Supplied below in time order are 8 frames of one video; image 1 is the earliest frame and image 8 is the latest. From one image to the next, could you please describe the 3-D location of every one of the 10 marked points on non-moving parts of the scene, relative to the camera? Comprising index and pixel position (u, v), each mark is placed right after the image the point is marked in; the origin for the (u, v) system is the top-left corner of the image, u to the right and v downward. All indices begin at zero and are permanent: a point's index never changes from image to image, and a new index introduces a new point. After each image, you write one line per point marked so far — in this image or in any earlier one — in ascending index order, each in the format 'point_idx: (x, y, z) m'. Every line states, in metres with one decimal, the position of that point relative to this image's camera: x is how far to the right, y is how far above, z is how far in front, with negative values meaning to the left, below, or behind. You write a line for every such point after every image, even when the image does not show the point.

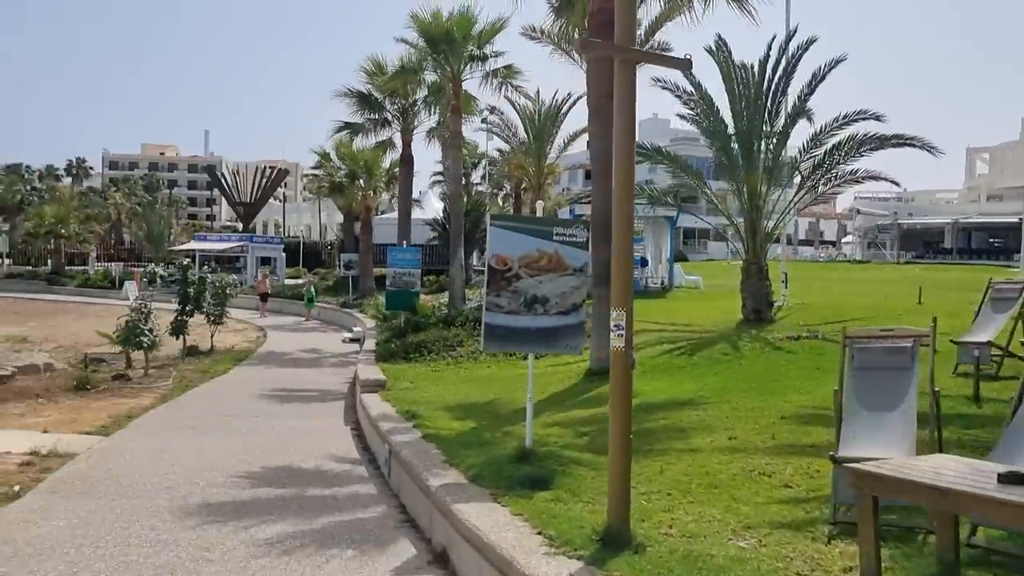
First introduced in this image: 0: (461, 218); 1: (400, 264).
0: (-1.0, +1.5, +19.8) m
1: (-2.3, +0.5, +19.9) m
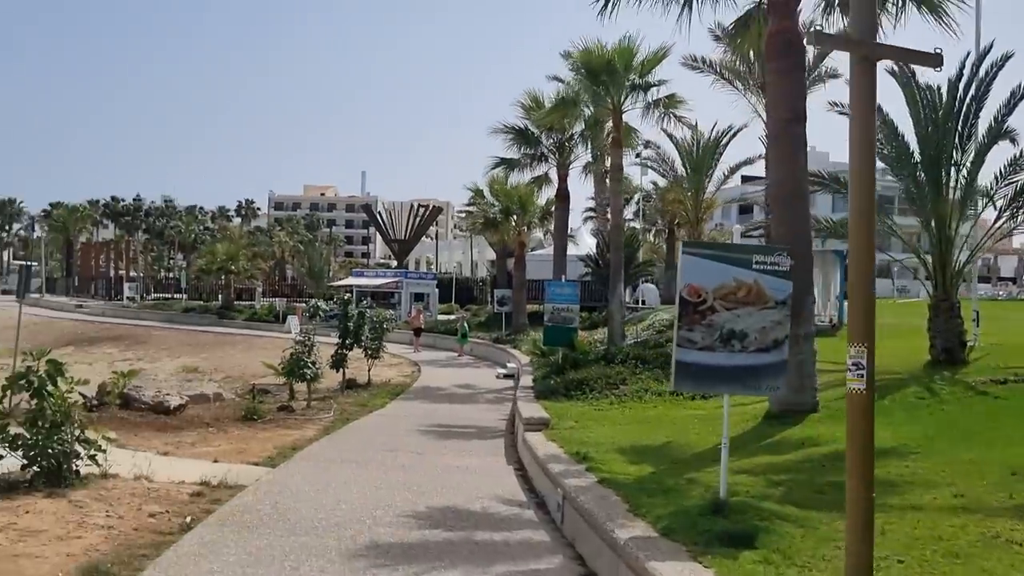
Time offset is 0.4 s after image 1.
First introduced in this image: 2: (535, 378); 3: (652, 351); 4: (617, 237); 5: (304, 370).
0: (+2.2, +0.7, +19.2) m
1: (+1.0, -0.2, +19.5) m
2: (+0.4, -1.8, +18.6) m
3: (+2.8, -1.3, +19.5) m
4: (+2.1, +1.0, +19.2) m
5: (-4.1, -1.6, +18.9) m
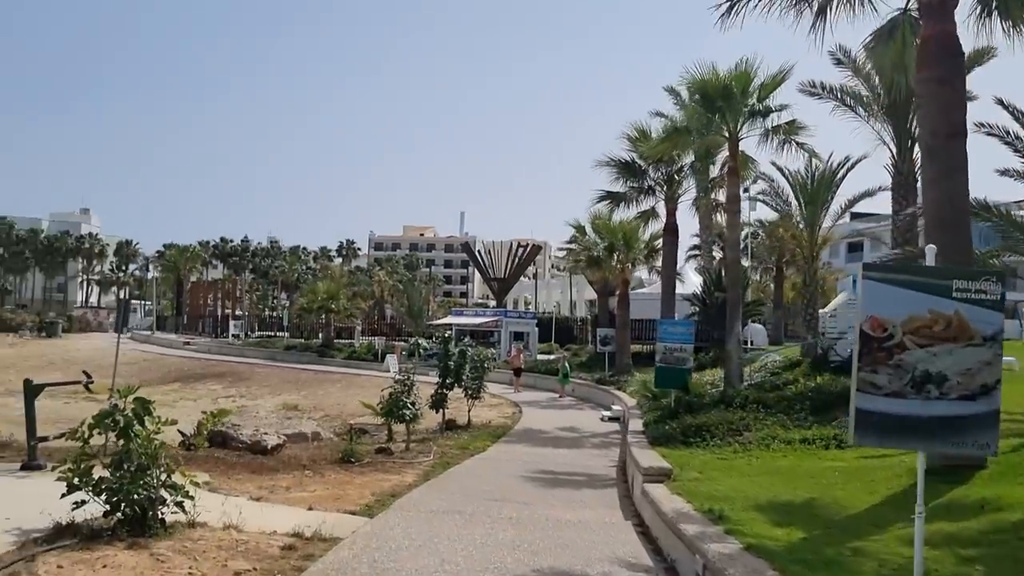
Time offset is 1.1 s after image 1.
0: (+4.3, 0.0, +18.0) m
1: (+3.1, -0.9, +18.4) m
2: (+2.4, -2.5, +17.5) m
3: (+4.9, -2.0, +18.1) m
4: (+4.2, +0.3, +18.0) m
5: (-2.1, -2.3, +18.2) m
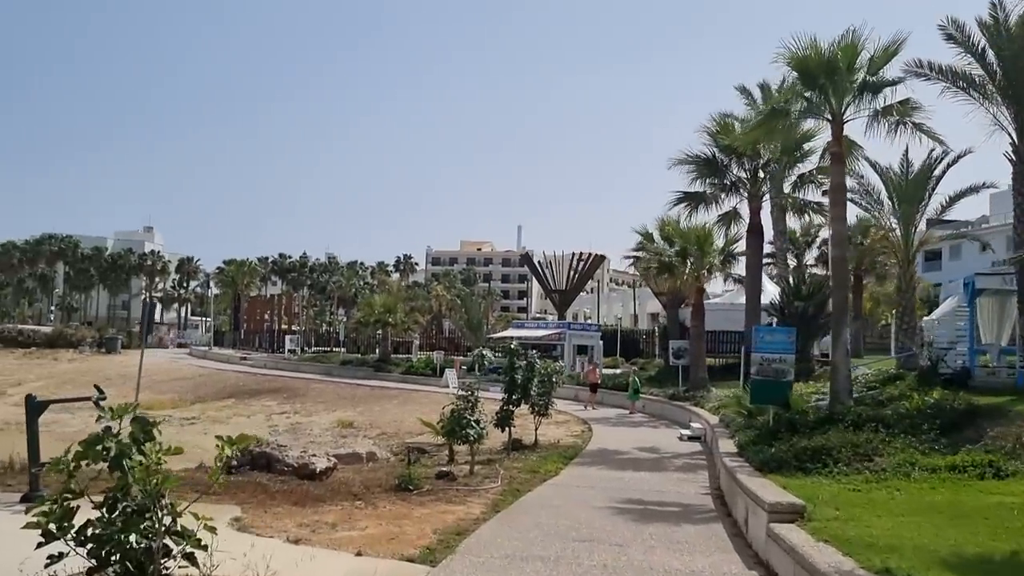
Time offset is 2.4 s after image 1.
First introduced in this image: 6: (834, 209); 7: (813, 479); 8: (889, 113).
0: (+5.5, 0.0, +15.8) m
1: (+4.3, -1.0, +16.2) m
2: (+3.6, -2.5, +15.4) m
3: (+6.2, -2.1, +15.8) m
4: (+5.5, +0.3, +15.8) m
5: (-0.8, -2.4, +16.3) m
6: (+5.4, +1.3, +15.9) m
7: (+3.4, -2.1, +10.7) m
8: (+6.2, +2.9, +15.8) m
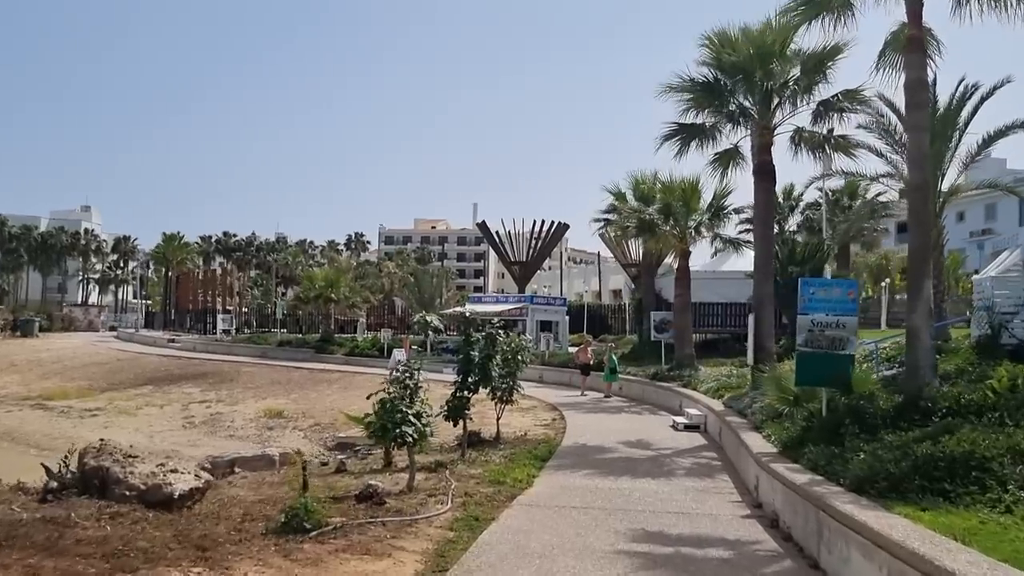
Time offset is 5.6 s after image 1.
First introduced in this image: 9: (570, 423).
0: (+5.0, +0.7, +11.4) m
1: (+3.8, -0.2, +11.8) m
2: (+3.1, -1.8, +10.9) m
3: (+5.7, -1.3, +11.5) m
4: (+4.9, +1.0, +11.4) m
5: (-1.3, -1.7, +11.7) m
6: (+4.8, +2.1, +11.5) m
7: (+3.1, -1.5, +6.2) m
8: (+5.6, +3.7, +11.4) m
9: (+1.2, -2.8, +19.6) m
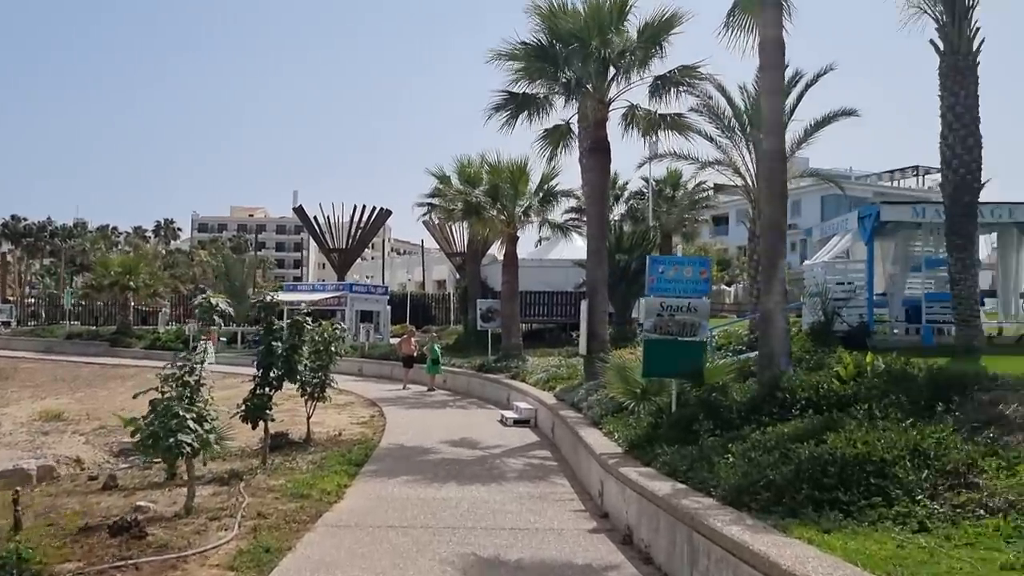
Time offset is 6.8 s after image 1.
0: (+3.0, +1.0, +10.4) m
1: (+1.7, 0.0, +10.6) m
2: (+1.2, -1.5, +9.6) m
3: (+3.6, -1.1, +10.7) m
4: (+2.9, +1.2, +10.4) m
5: (-3.3, -1.5, +9.6) m
6: (+2.8, +2.3, +10.5) m
7: (+2.1, -1.3, +5.0) m
8: (+3.6, +3.9, +10.5) m
9: (-2.3, -2.5, +17.8) m
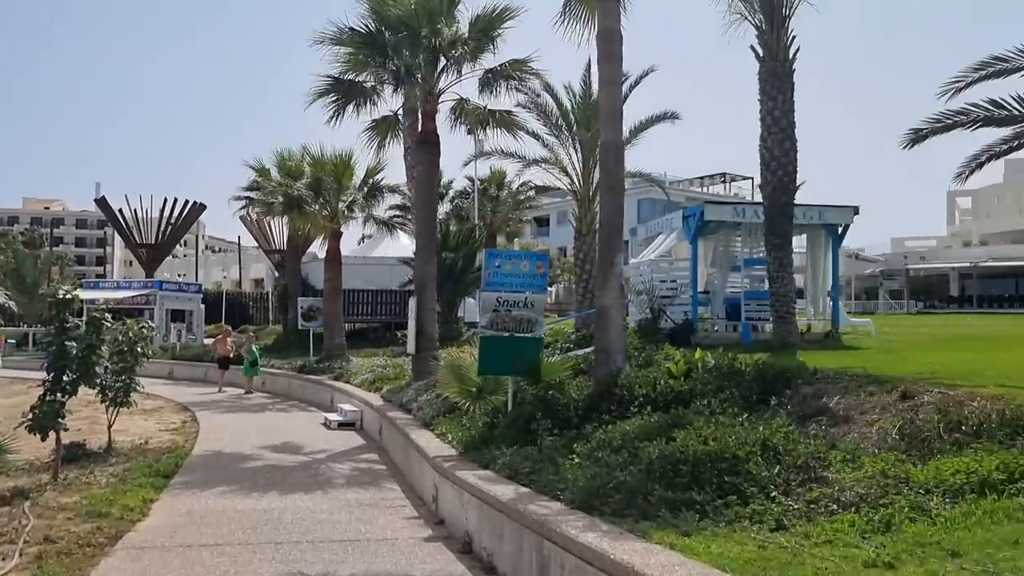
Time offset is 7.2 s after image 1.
0: (+1.2, +1.0, +10.3) m
1: (-0.1, 0.0, +10.2) m
2: (-0.4, -1.5, +9.2) m
3: (+1.7, -1.0, +10.6) m
4: (+1.1, +1.3, +10.3) m
5: (-4.8, -1.4, +8.3) m
6: (+1.0, +2.4, +10.3) m
7: (+1.3, -1.3, +4.8) m
8: (+1.8, +3.9, +10.5) m
9: (-5.3, -2.4, +16.6) m
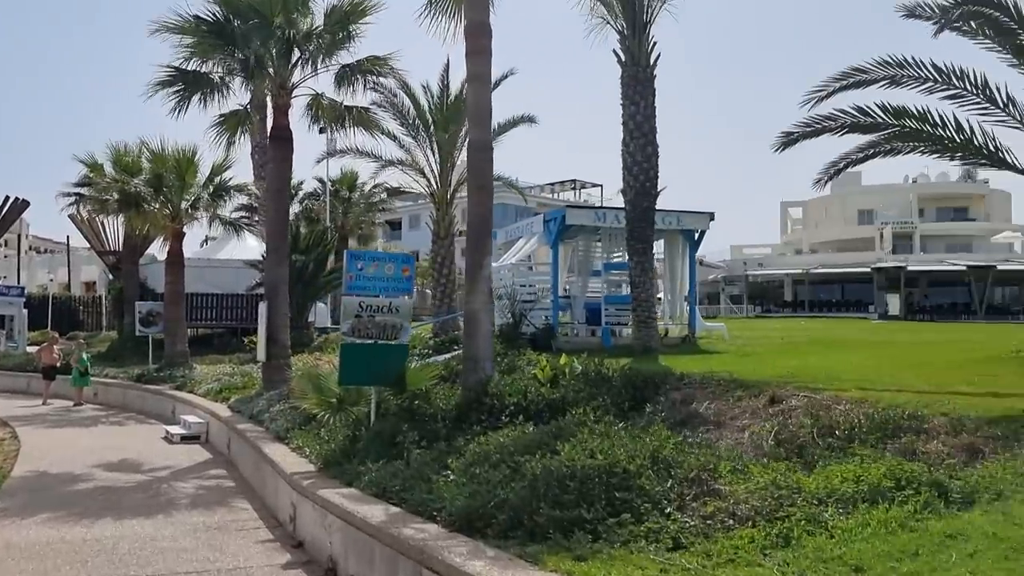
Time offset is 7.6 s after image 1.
0: (-0.2, +1.0, +9.9) m
1: (-1.5, 0.0, +9.6) m
2: (-1.6, -1.5, +8.5) m
3: (+0.3, -1.1, +10.3) m
4: (-0.3, +1.3, +9.9) m
5: (-5.8, -1.4, +6.9) m
6: (-0.4, +2.3, +9.9) m
7: (+0.8, -1.3, +4.5) m
8: (+0.4, +3.9, +10.2) m
9: (-7.6, -2.5, +15.1) m
